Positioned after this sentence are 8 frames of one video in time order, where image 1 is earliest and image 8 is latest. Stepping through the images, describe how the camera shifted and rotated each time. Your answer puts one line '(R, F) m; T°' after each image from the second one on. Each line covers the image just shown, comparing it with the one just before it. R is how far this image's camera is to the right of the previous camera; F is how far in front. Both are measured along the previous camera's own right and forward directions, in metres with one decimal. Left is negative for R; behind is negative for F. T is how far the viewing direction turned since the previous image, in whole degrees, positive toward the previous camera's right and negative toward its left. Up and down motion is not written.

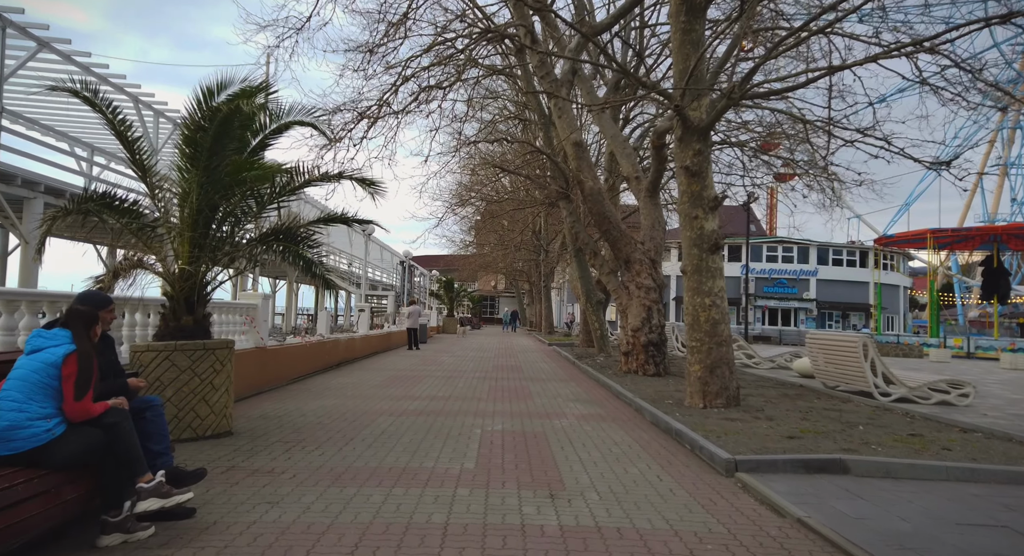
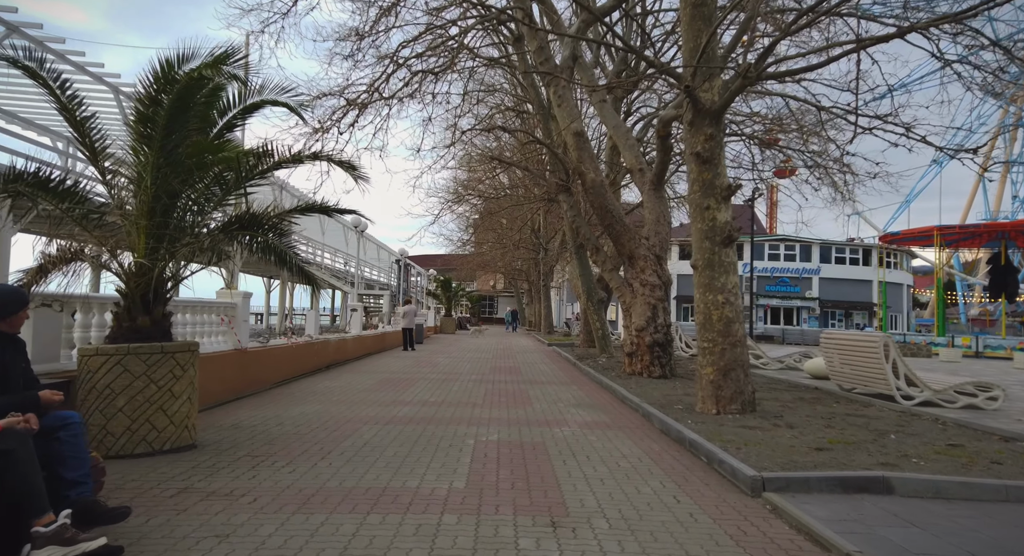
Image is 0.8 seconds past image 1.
(0.0, +0.7) m; 0°
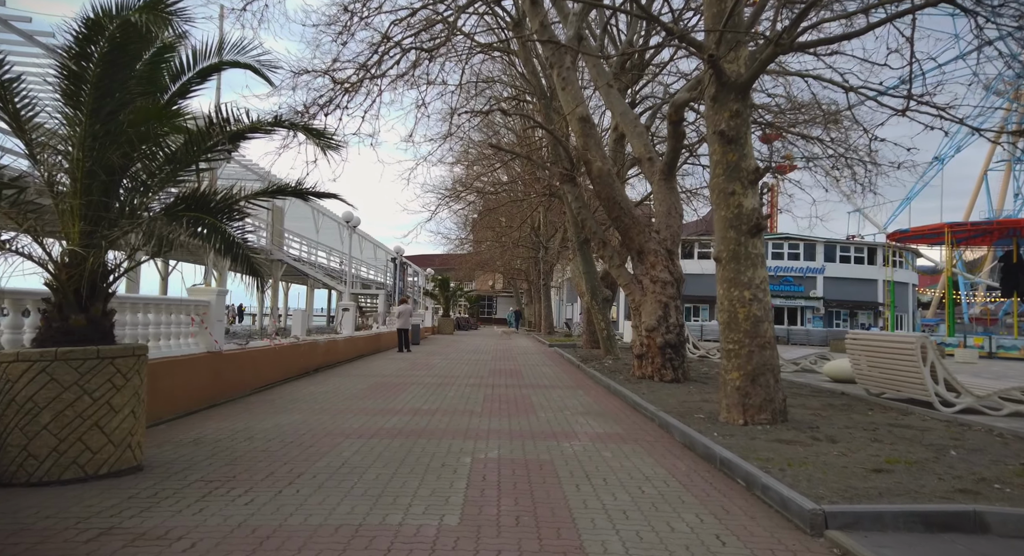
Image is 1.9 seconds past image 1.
(0.0, +0.9) m; 0°
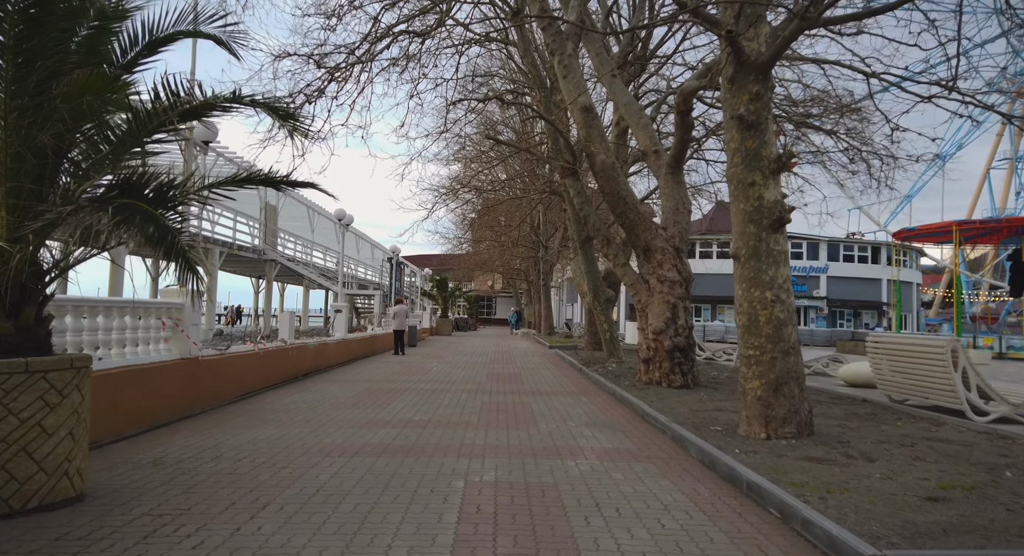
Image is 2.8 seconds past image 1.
(0.0, +0.7) m; 0°
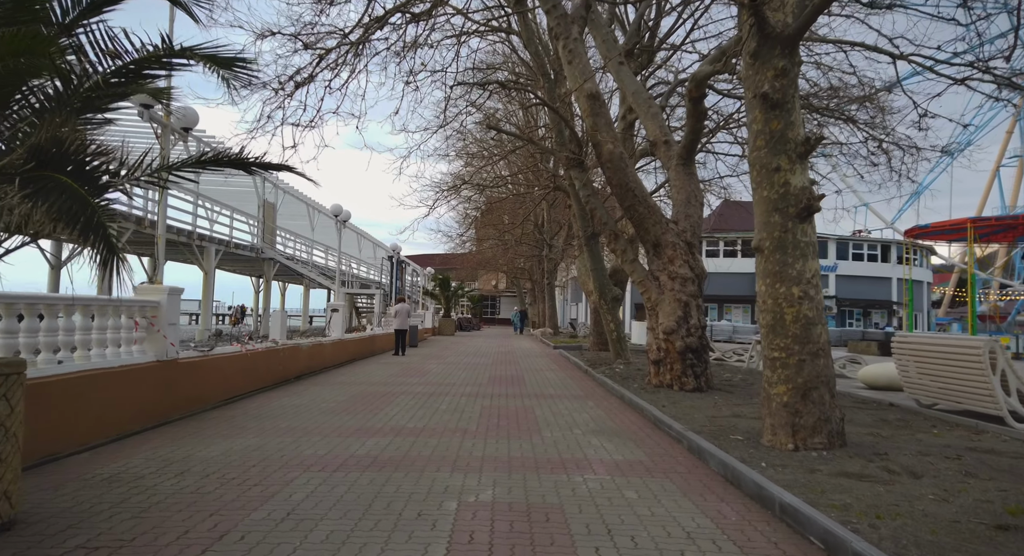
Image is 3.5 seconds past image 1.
(0.0, +0.6) m; 0°
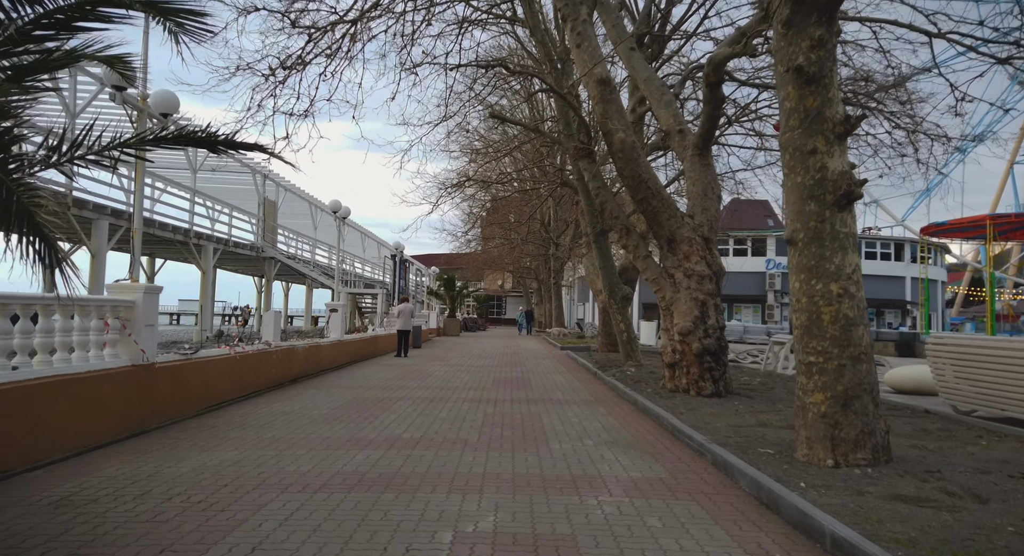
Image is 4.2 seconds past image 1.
(0.0, +0.7) m; -1°
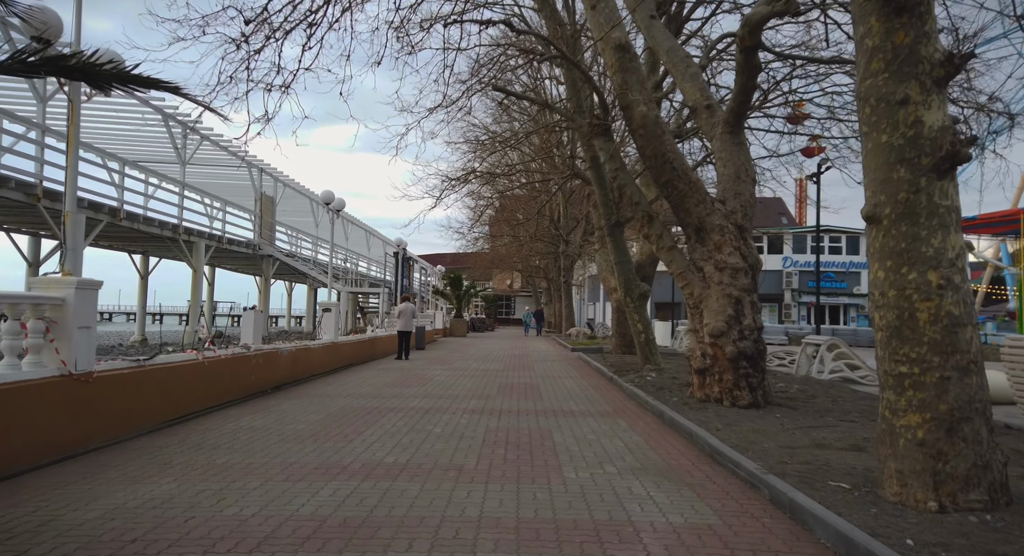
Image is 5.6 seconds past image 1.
(0.0, +1.3) m; -1°
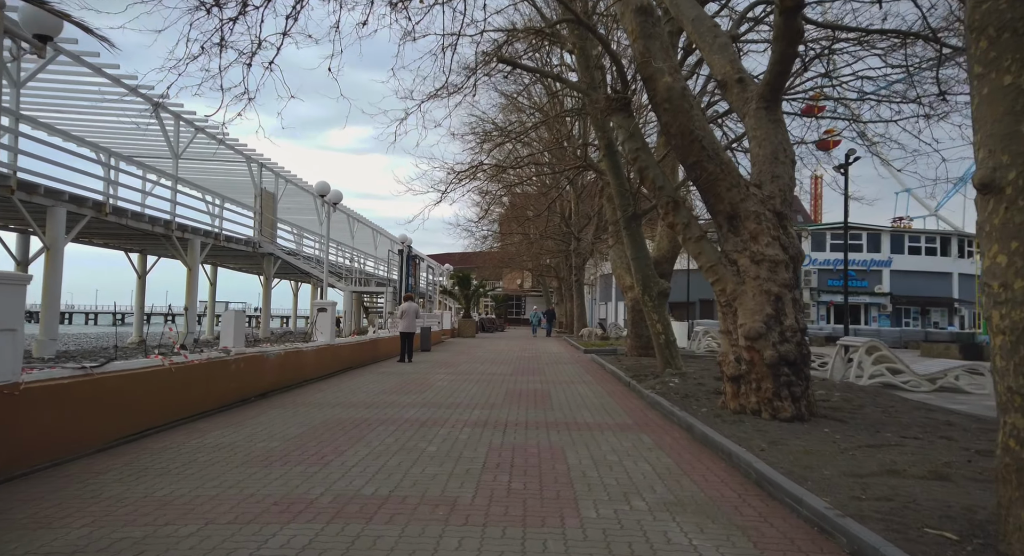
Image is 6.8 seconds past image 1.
(0.0, +1.1) m; -1°
